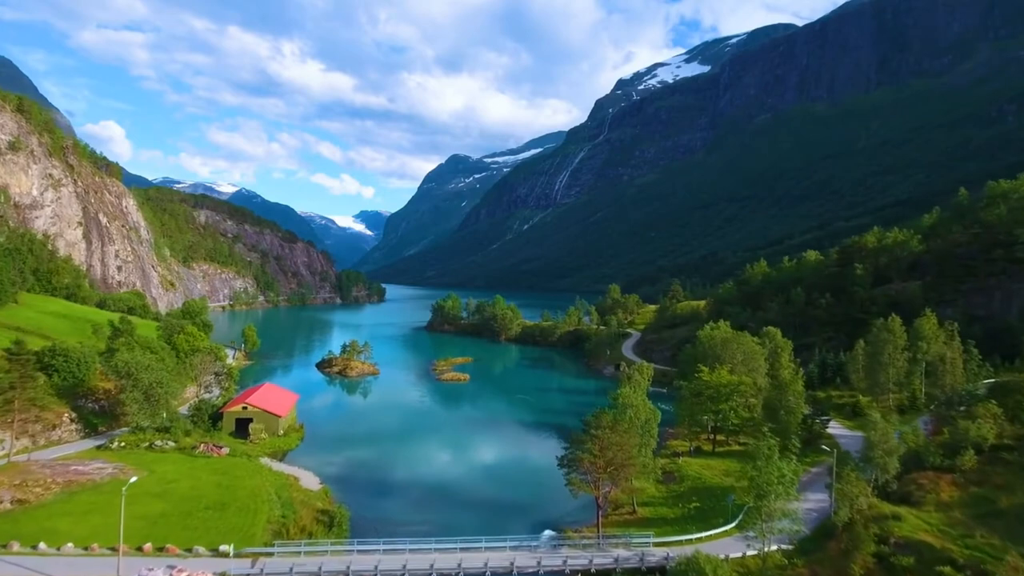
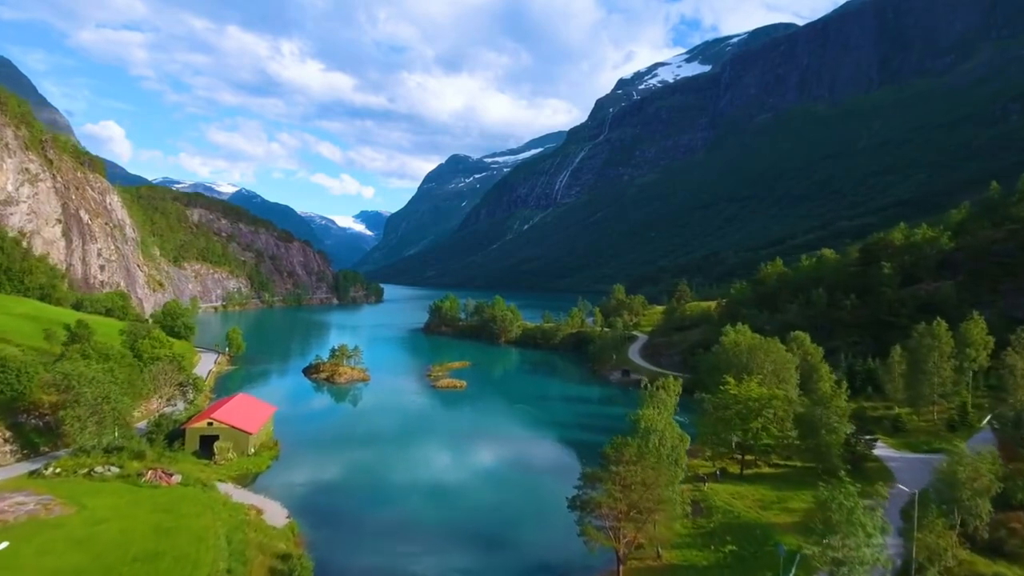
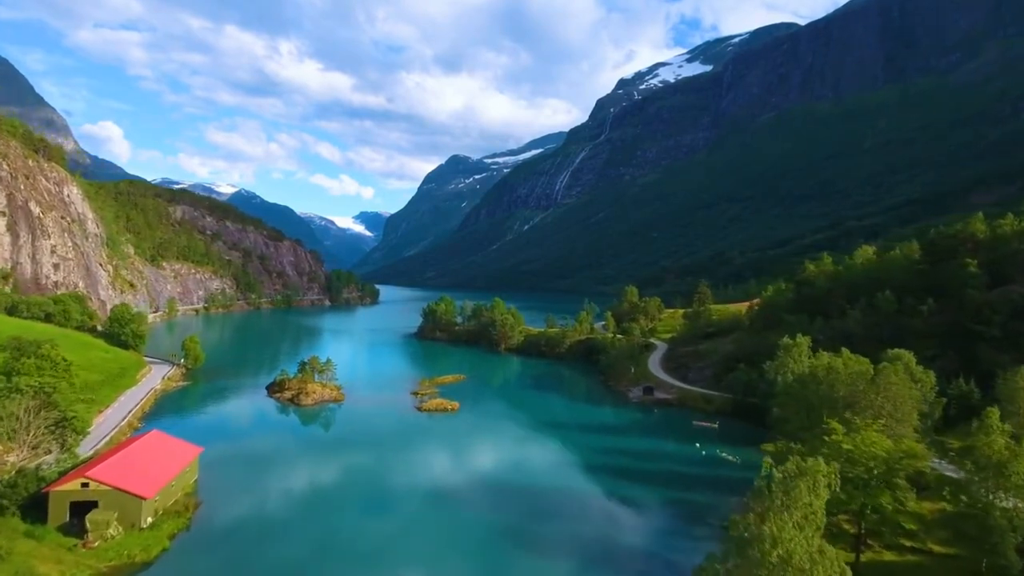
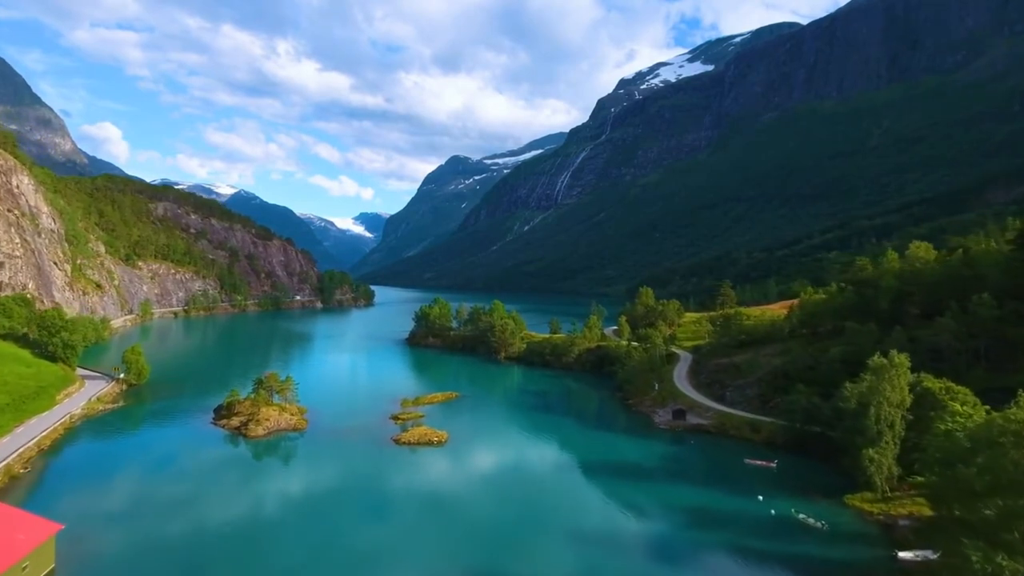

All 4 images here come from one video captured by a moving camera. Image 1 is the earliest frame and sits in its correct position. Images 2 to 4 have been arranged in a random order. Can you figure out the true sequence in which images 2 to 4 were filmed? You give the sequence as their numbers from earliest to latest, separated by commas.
2, 3, 4
